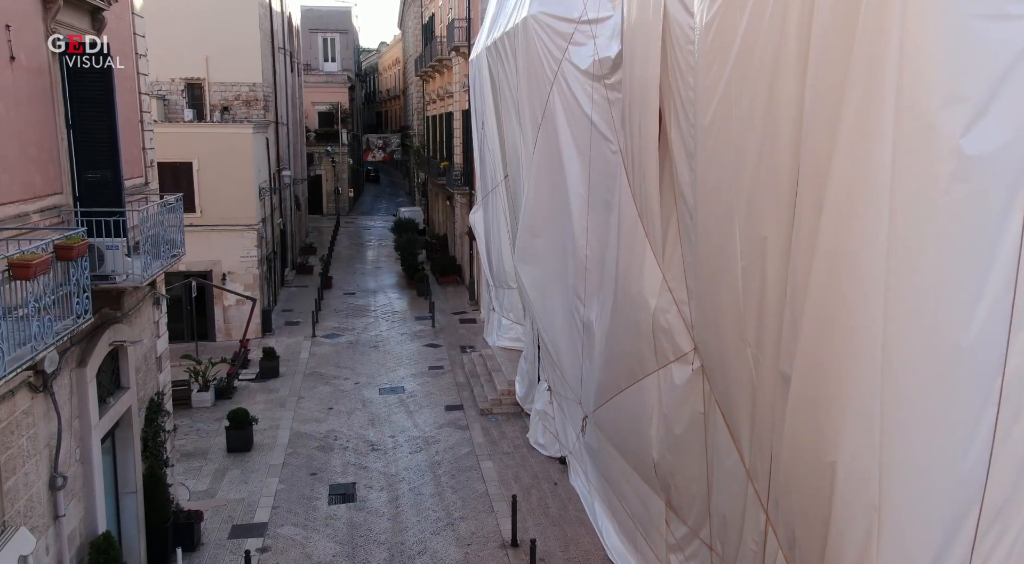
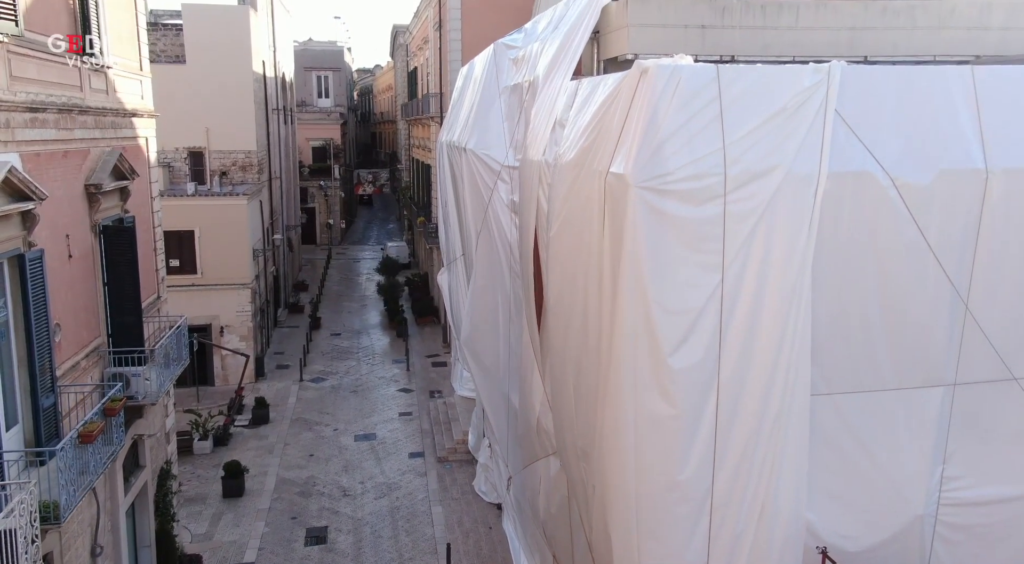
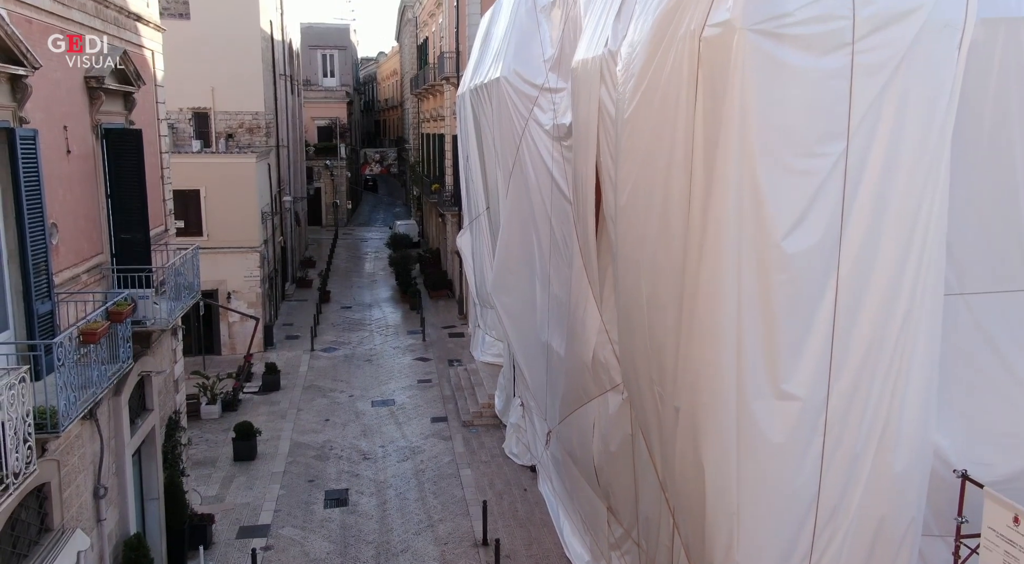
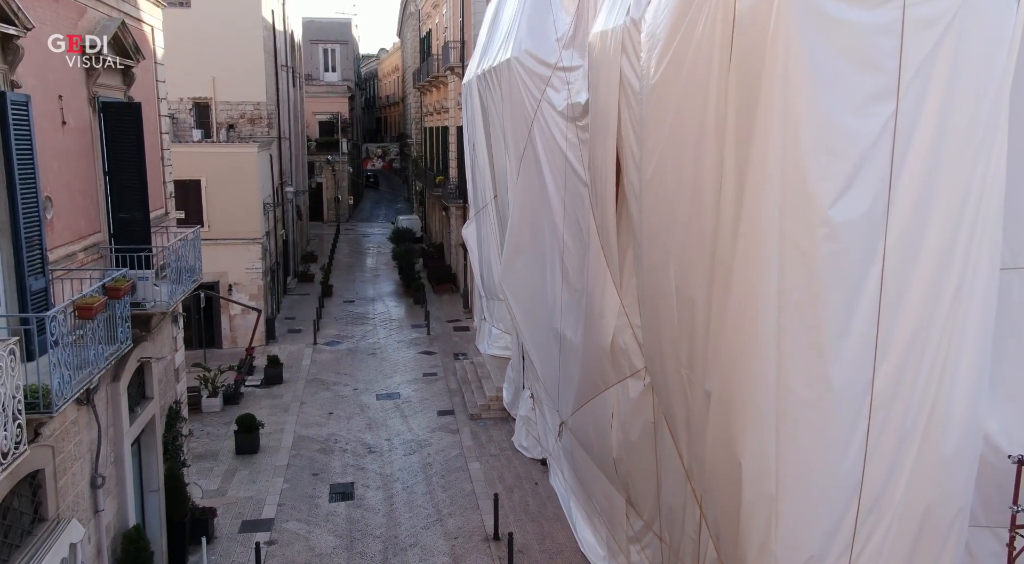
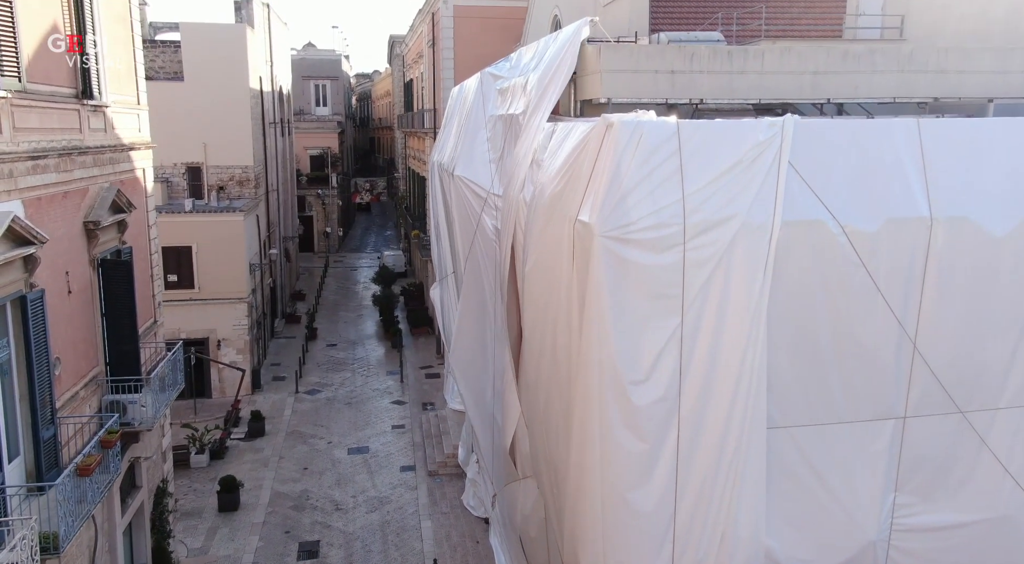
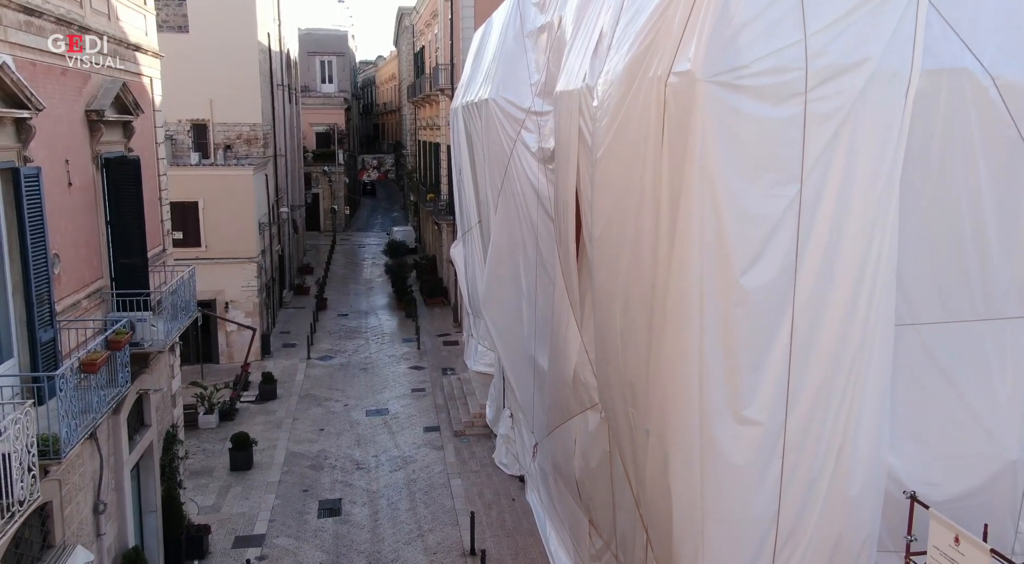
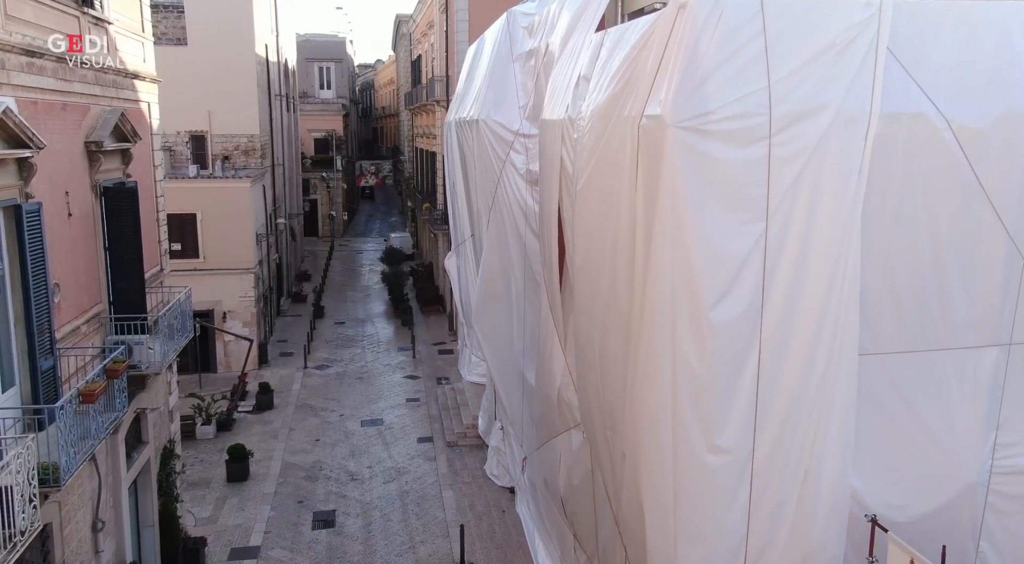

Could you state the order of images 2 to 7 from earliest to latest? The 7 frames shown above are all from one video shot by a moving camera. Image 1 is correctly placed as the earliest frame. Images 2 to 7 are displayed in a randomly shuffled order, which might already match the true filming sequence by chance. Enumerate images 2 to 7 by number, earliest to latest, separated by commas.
4, 3, 6, 7, 2, 5
